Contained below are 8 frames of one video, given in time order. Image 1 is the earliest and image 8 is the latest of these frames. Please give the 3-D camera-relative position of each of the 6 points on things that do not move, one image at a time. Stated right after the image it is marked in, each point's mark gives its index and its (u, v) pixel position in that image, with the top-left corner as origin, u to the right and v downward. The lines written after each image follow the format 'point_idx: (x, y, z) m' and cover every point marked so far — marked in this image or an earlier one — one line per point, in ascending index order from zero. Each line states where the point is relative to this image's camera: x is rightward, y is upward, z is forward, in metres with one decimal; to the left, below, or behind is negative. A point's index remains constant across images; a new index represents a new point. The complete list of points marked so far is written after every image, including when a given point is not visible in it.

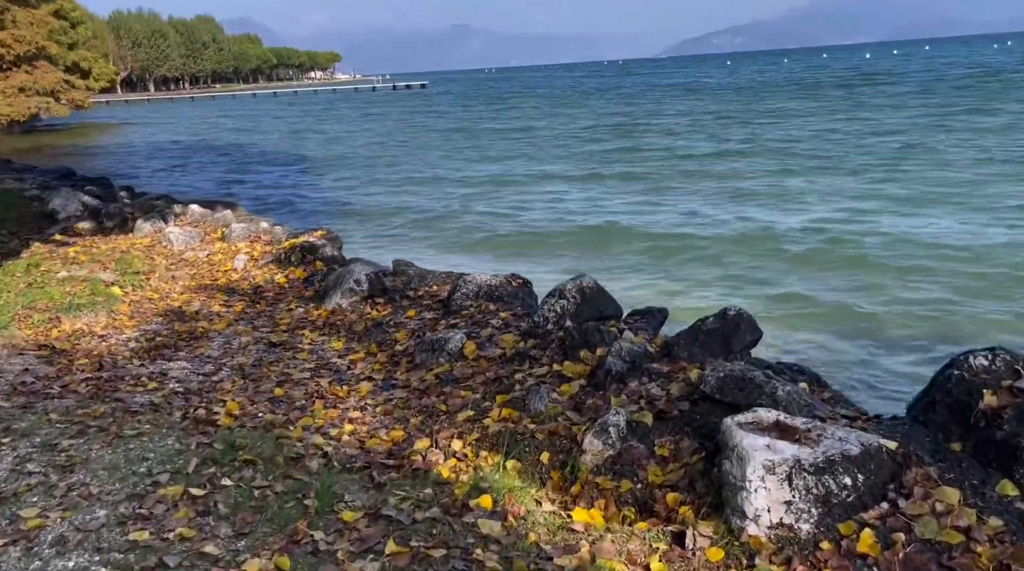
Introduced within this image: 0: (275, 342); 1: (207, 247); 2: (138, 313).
0: (-2.2, -0.5, +8.5) m
1: (-4.5, +0.6, +13.5) m
2: (-3.9, -0.3, +9.5) m
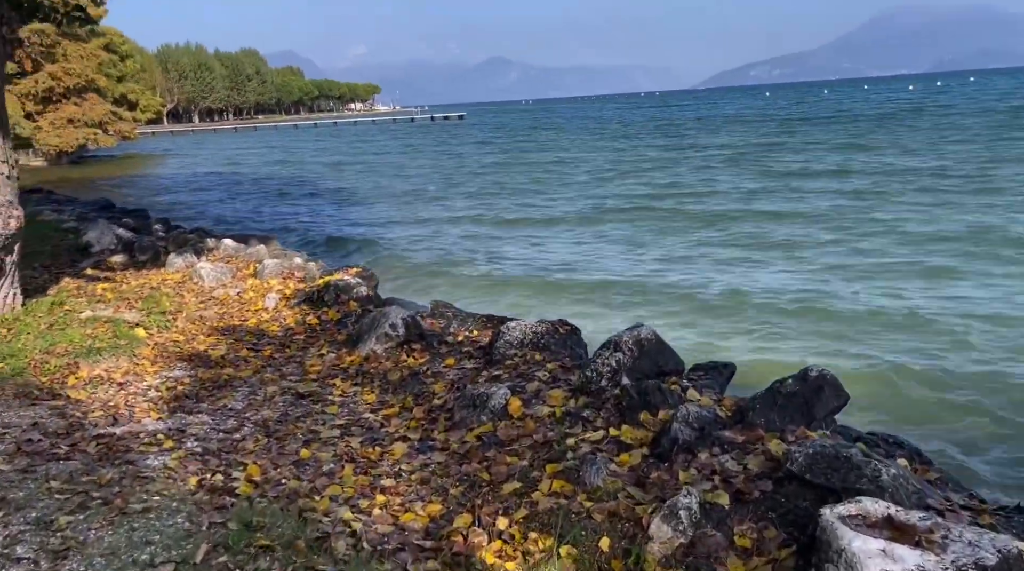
0: (-1.8, -0.9, +7.9) m
1: (-3.9, 0.0, +13.0) m
2: (-3.5, -0.7, +9.0) m
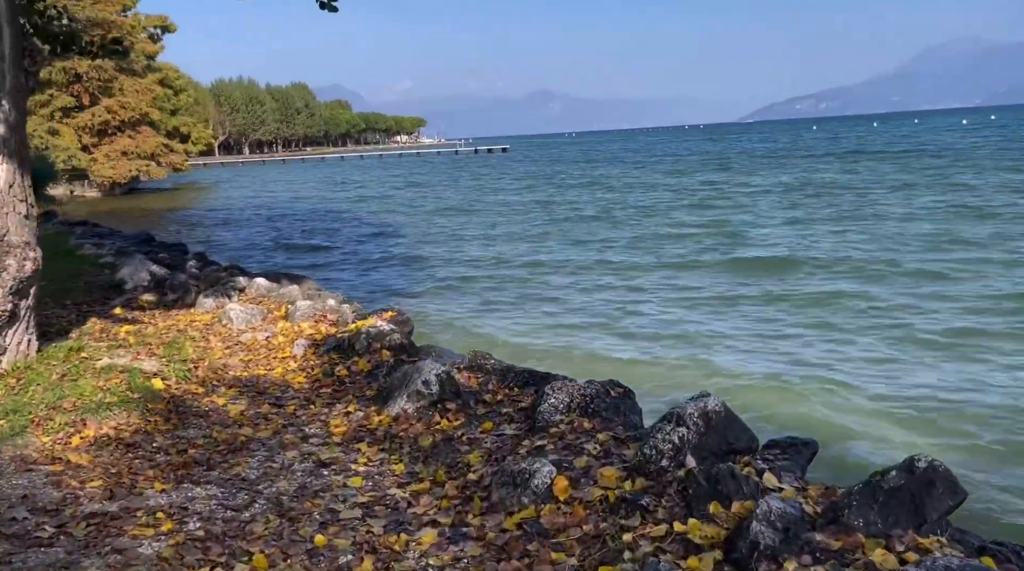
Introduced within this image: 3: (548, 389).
0: (-1.5, -1.4, +7.1) m
1: (-3.3, -0.6, +12.3) m
2: (-3.1, -1.2, +8.3) m
3: (+0.3, -0.9, +7.8) m
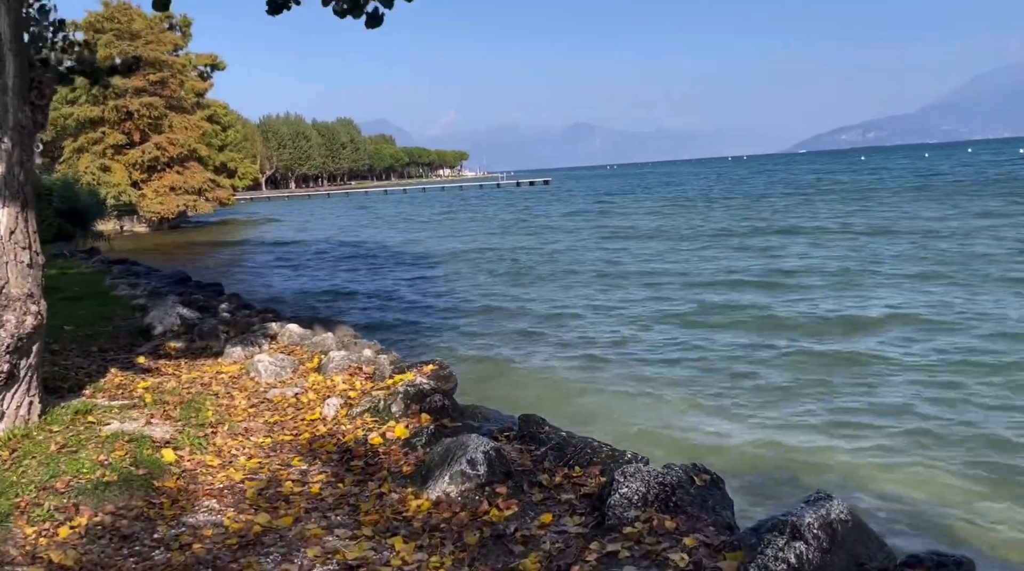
0: (-1.0, -1.8, +5.9) m
1: (-2.6, -1.2, +11.3) m
2: (-2.6, -1.6, +7.2) m
3: (+0.8, -1.4, +6.5) m
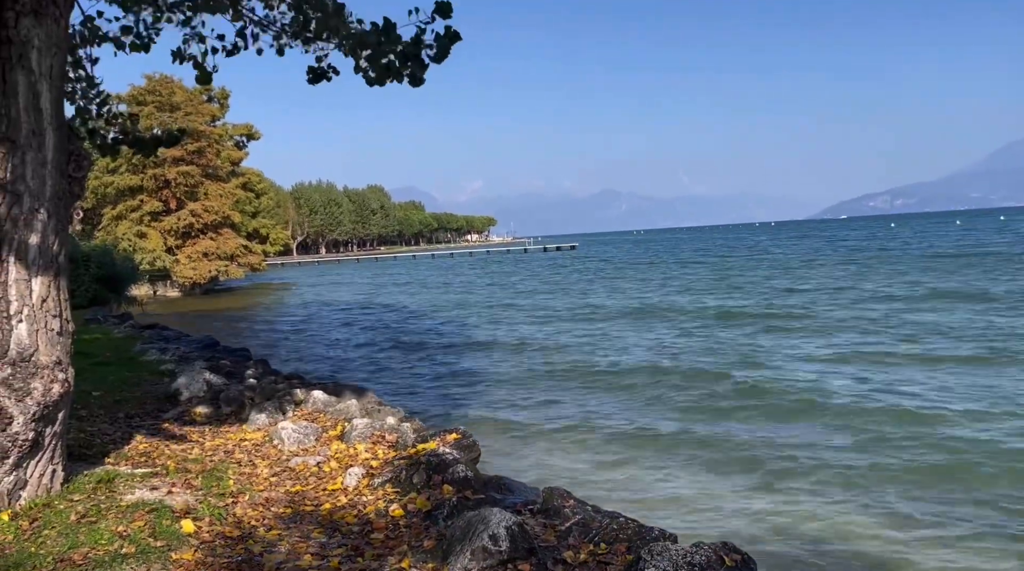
0: (-0.9, -2.2, +5.7) m
1: (-2.3, -2.0, +11.2) m
2: (-2.4, -2.2, +7.1) m
3: (+0.9, -1.9, +6.3) m
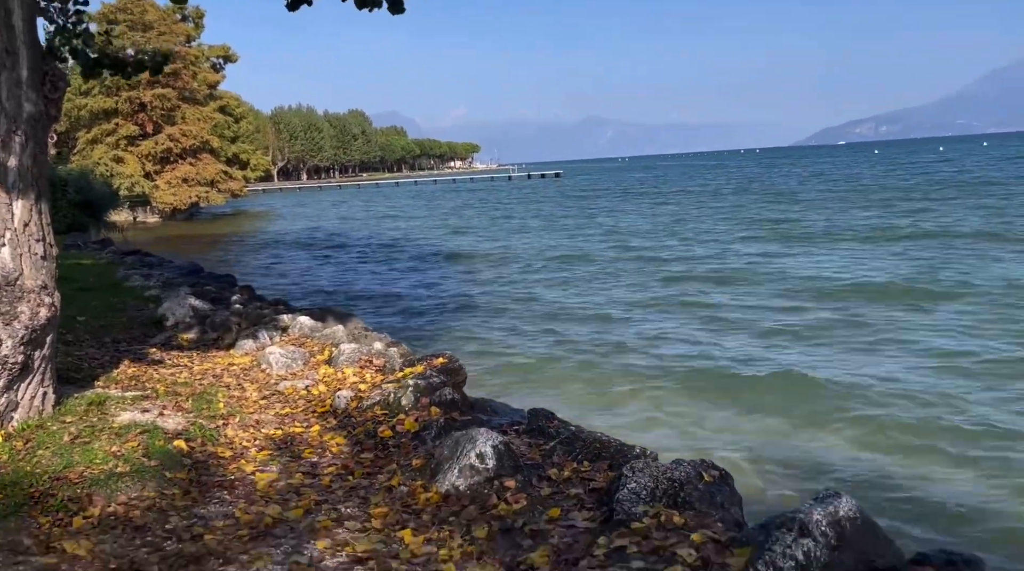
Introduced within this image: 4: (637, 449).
0: (-1.0, -1.8, +6.0) m
1: (-2.5, -1.1, +11.3) m
2: (-2.5, -1.6, +7.3) m
3: (+0.8, -1.3, +6.5) m
4: (+1.0, -1.3, +7.5) m
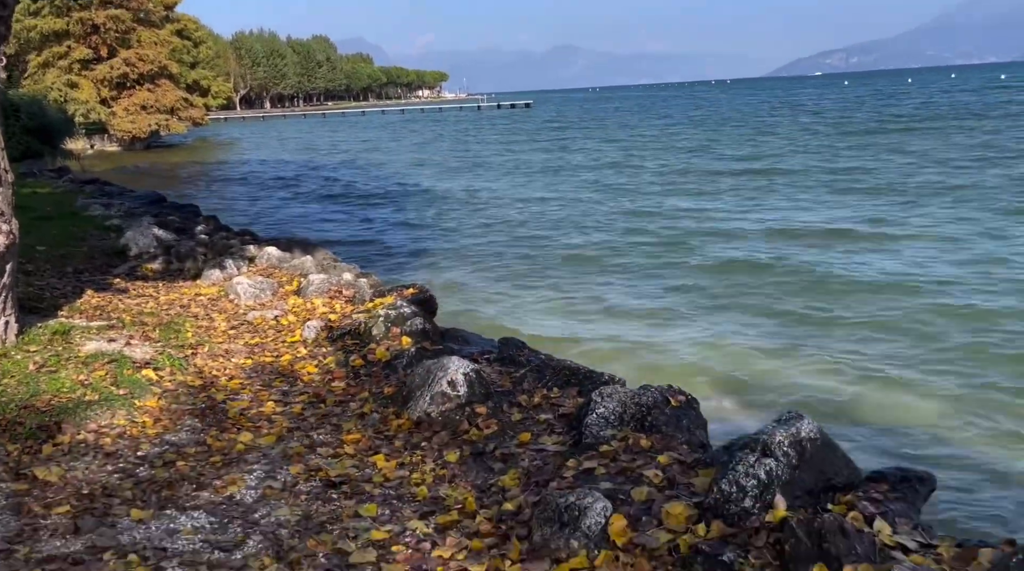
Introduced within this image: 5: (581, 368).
0: (-1.2, -1.3, +6.0) m
1: (-2.9, -0.2, +11.3) m
2: (-2.8, -1.0, +7.3) m
3: (+0.6, -0.8, +6.7) m
4: (+0.8, -0.8, +7.6) m
5: (+0.6, -0.7, +7.7) m
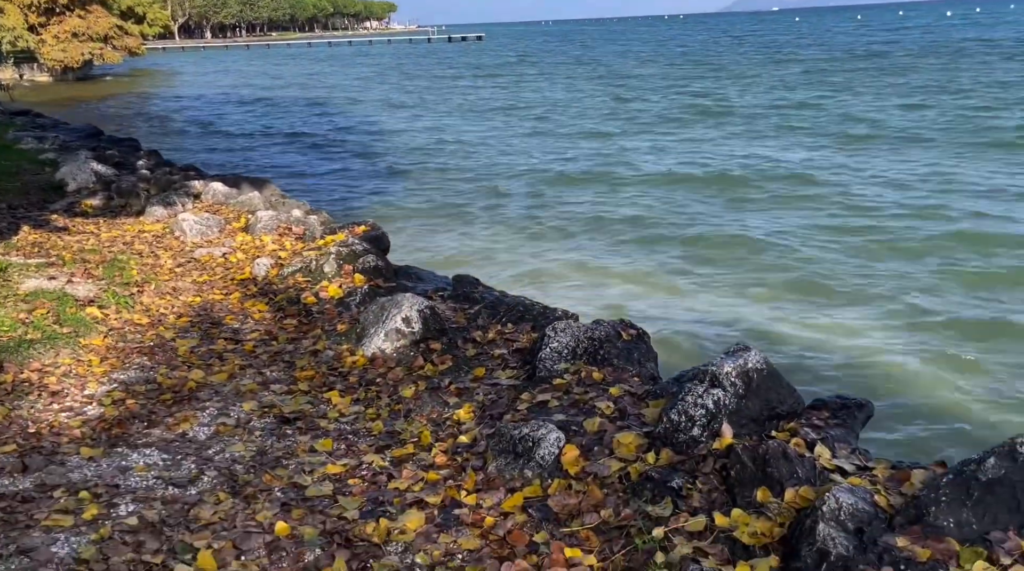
0: (-1.5, -0.9, +6.1) m
1: (-3.5, +0.5, +11.1) m
2: (-3.1, -0.5, +7.2) m
3: (+0.3, -0.3, +6.7) m
4: (+0.4, -0.2, +7.7) m
5: (+0.2, -0.2, +7.8) m
